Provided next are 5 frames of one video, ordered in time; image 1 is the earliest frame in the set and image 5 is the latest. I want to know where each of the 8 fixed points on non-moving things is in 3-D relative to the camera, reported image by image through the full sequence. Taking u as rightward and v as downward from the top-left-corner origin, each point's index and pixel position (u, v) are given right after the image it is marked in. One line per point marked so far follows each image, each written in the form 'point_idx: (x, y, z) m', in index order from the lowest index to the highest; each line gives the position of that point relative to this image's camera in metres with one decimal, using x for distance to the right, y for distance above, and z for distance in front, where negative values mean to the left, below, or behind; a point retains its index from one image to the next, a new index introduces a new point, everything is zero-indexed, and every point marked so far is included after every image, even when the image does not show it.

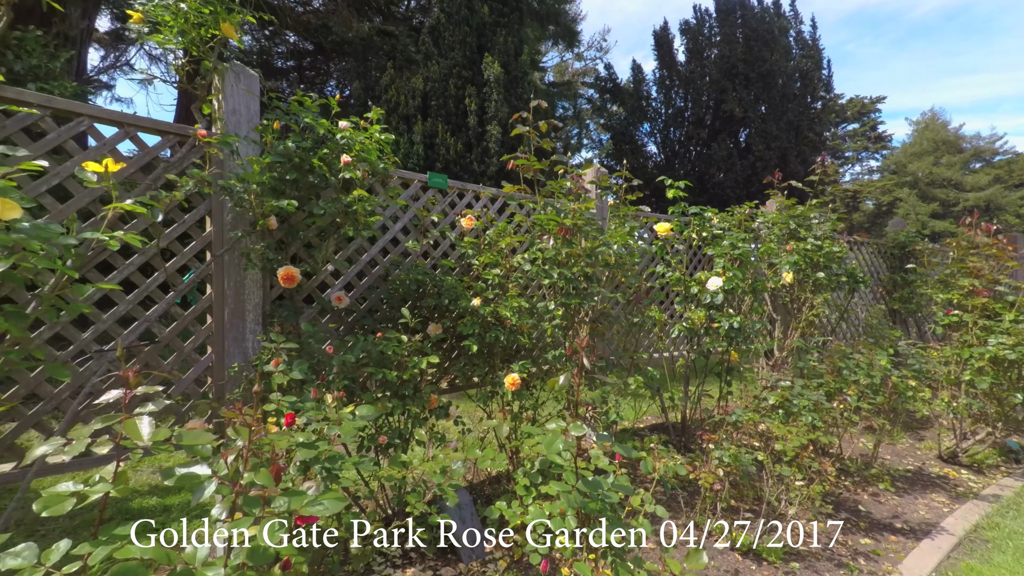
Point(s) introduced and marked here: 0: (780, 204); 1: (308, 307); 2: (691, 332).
0: (+2.1, +0.6, +3.8) m
1: (-0.8, -0.1, +1.9) m
2: (+1.0, -0.2, +2.9) m
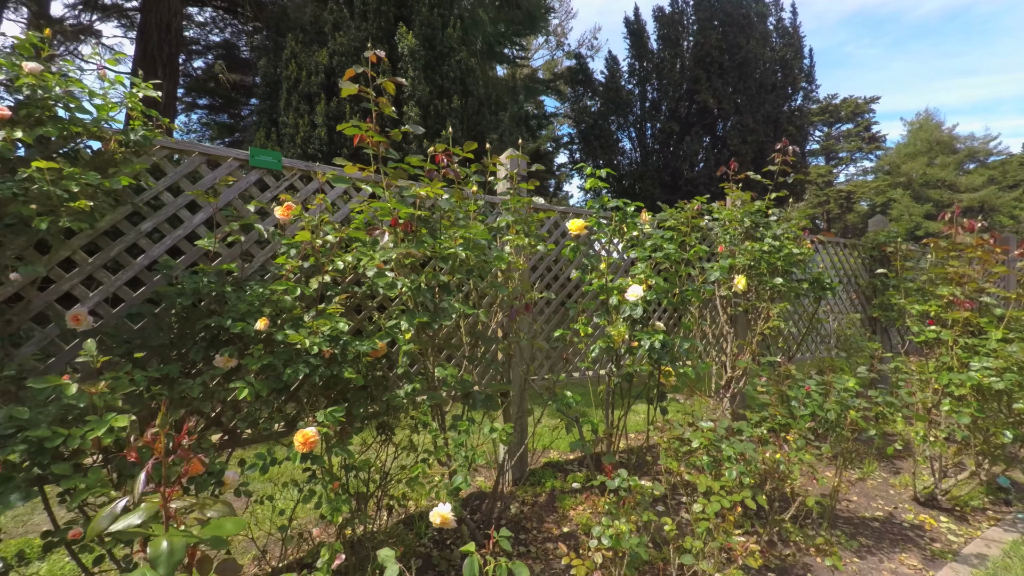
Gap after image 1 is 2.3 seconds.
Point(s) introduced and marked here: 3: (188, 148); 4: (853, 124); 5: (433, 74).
0: (+1.5, +0.6, +3.3) m
1: (-1.4, -0.1, +1.4) m
2: (+0.5, -0.3, +2.3) m
3: (-1.1, +0.5, +1.7) m
4: (+13.6, +6.5, +19.7) m
5: (-0.7, +1.7, +3.9) m
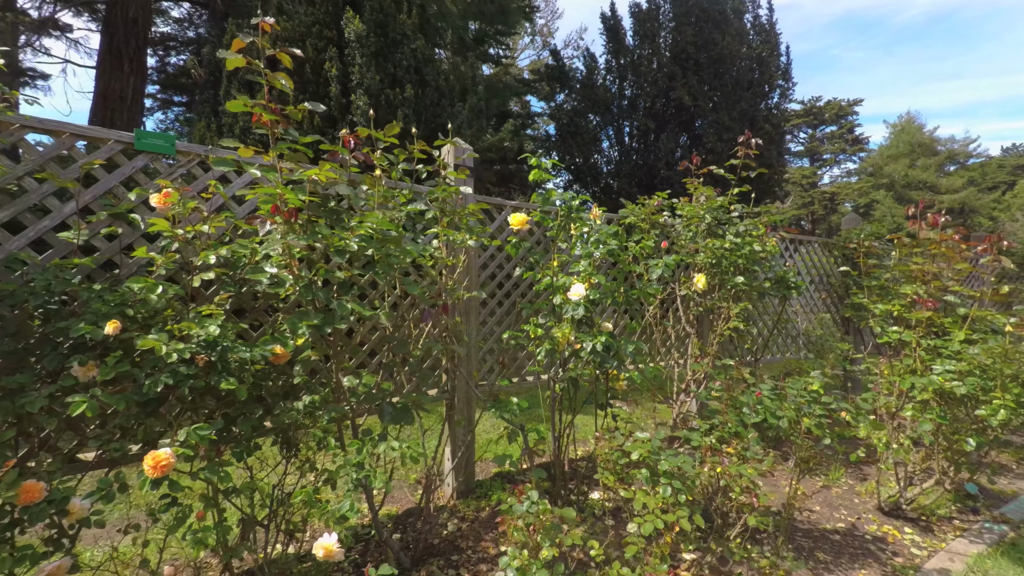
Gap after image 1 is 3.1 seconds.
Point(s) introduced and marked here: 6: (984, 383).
0: (+1.2, +0.6, +3.1) m
1: (-1.6, -0.1, +1.2) m
2: (+0.2, -0.3, +2.2) m
3: (-1.4, +0.5, +1.5) m
4: (+12.9, +6.5, +19.8) m
5: (-1.0, +1.7, +3.7) m
6: (+1.9, -0.4, +2.0) m
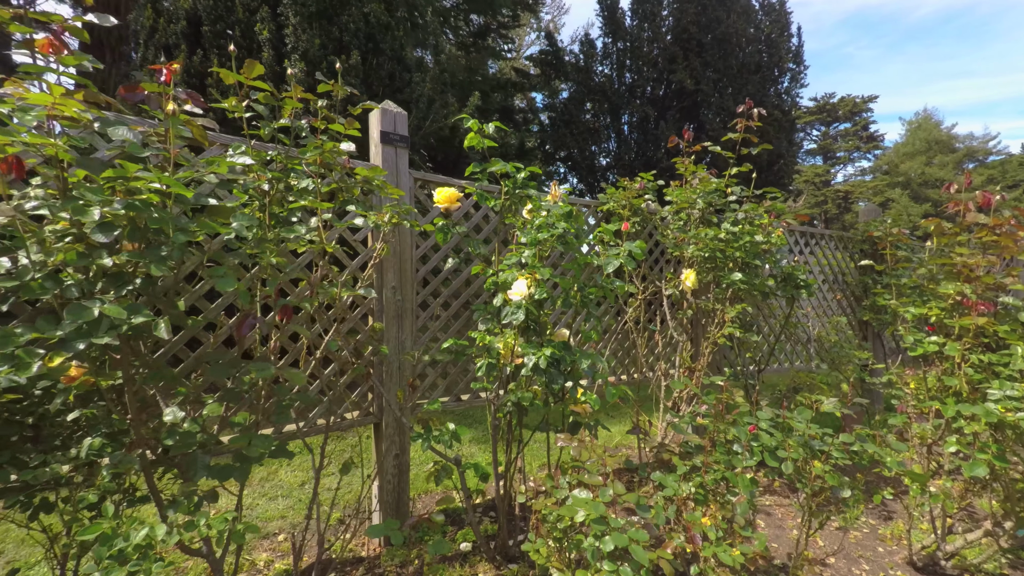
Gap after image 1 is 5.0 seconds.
0: (+1.0, +0.6, +2.7) m
1: (-1.9, -0.1, +0.8) m
2: (-0.1, -0.3, +1.7) m
3: (-1.6, +0.5, +1.0) m
4: (+13.0, +6.4, +19.1) m
5: (-1.2, +1.7, +3.3) m
6: (+1.7, -0.4, +1.5) m
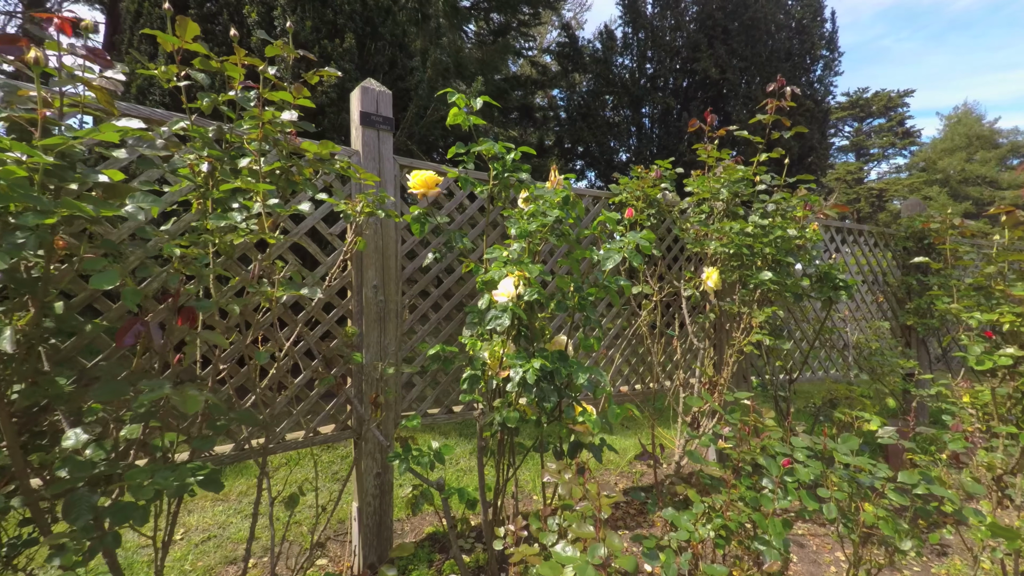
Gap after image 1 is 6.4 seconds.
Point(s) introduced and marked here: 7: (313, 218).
0: (+1.0, +0.6, +2.4) m
1: (-2.0, -0.1, +0.6) m
2: (-0.1, -0.3, +1.5) m
3: (-1.7, +0.5, +0.9) m
4: (+13.8, +6.4, +18.2) m
5: (-1.1, +1.7, +3.1) m
6: (+1.6, -0.4, +1.2) m
7: (-0.7, +0.2, +1.7) m
